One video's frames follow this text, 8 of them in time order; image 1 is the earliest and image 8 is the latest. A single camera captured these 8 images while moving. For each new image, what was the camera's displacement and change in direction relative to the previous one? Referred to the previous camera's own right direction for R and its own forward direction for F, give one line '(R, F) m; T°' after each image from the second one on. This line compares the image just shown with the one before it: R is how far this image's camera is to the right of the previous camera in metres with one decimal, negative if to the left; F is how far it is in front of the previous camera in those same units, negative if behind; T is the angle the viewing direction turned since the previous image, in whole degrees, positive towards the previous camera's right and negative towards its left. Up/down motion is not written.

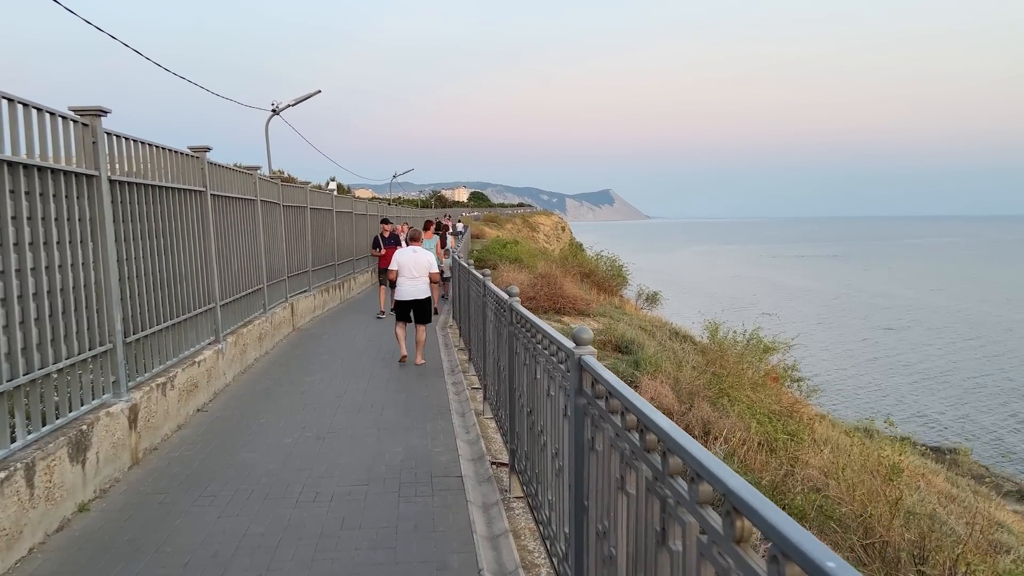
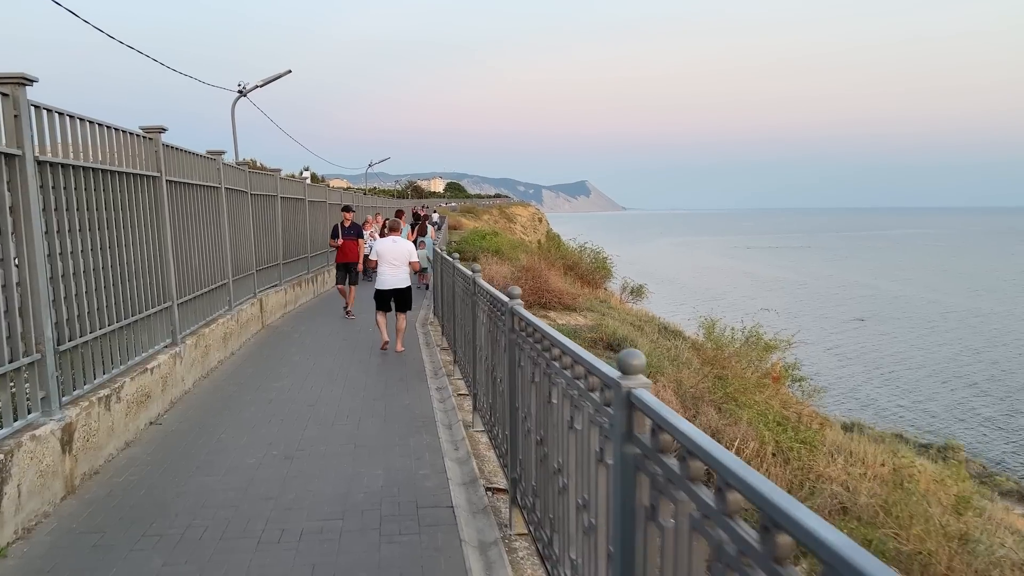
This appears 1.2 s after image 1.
(-0.1, +0.7) m; +2°
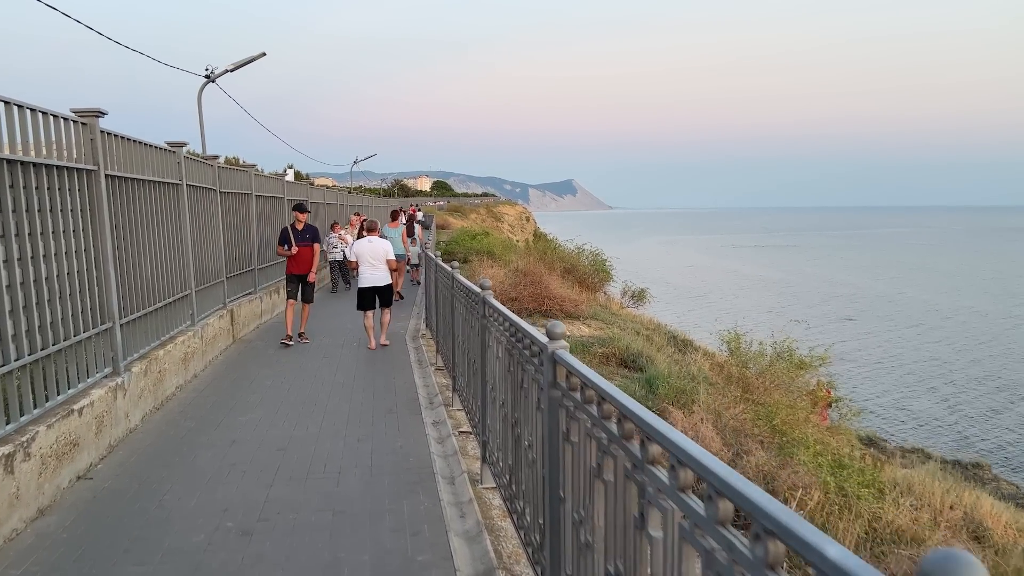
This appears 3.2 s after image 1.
(-0.2, +1.2) m; +1°
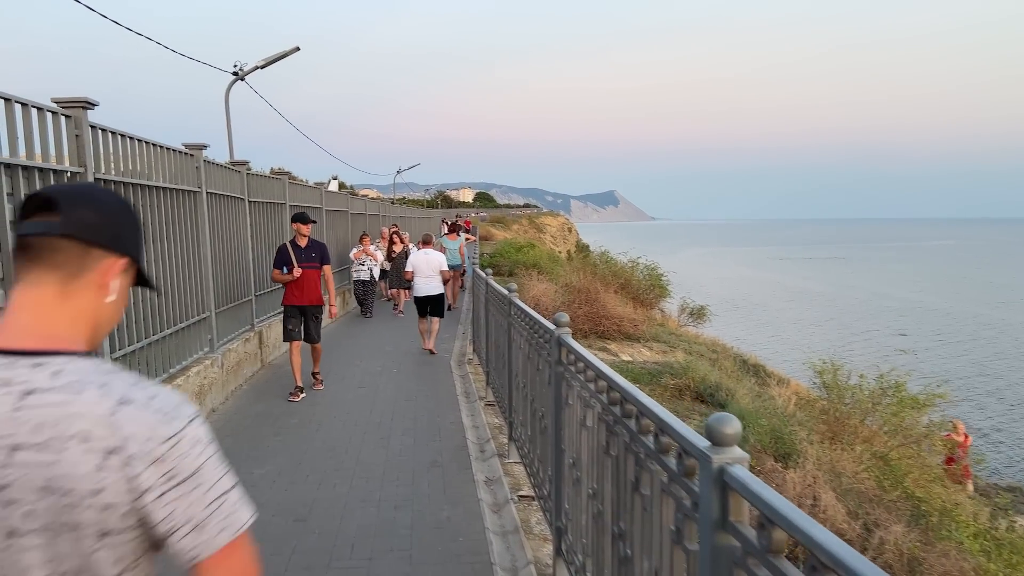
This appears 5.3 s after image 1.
(-0.2, +1.2) m; -3°
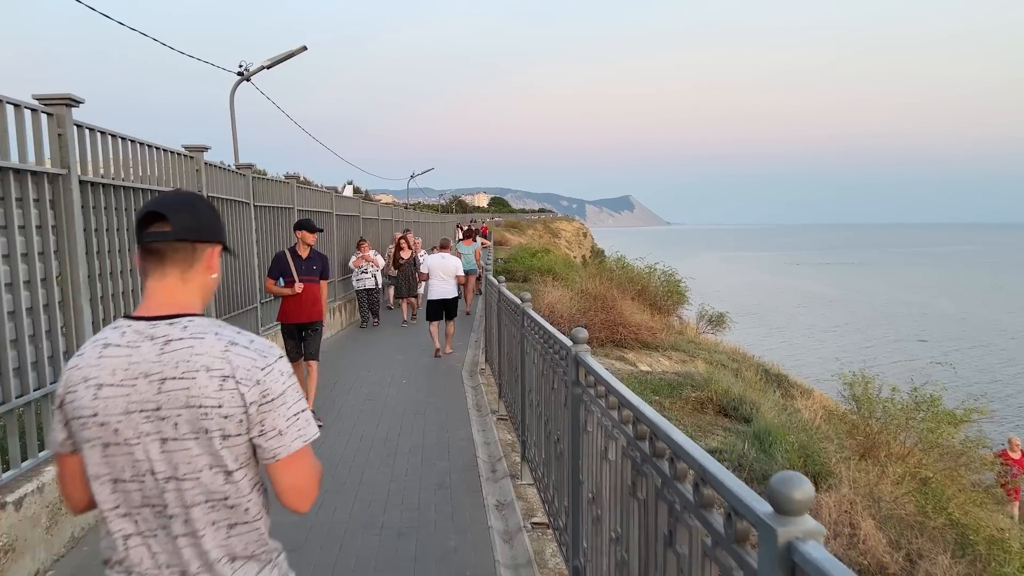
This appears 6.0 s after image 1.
(0.0, +0.4) m; -1°
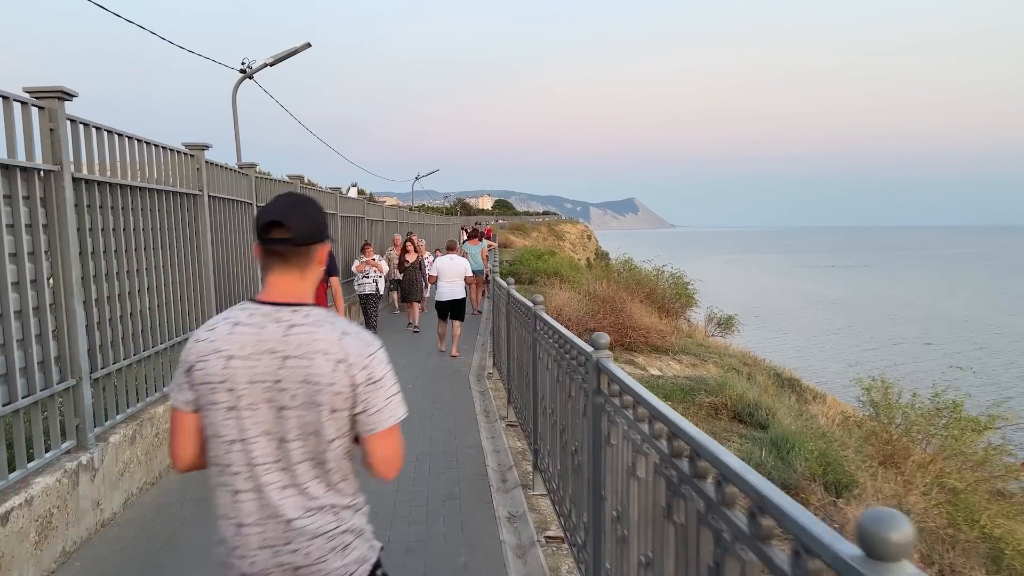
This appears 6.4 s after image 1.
(-0.1, +0.2) m; 0°
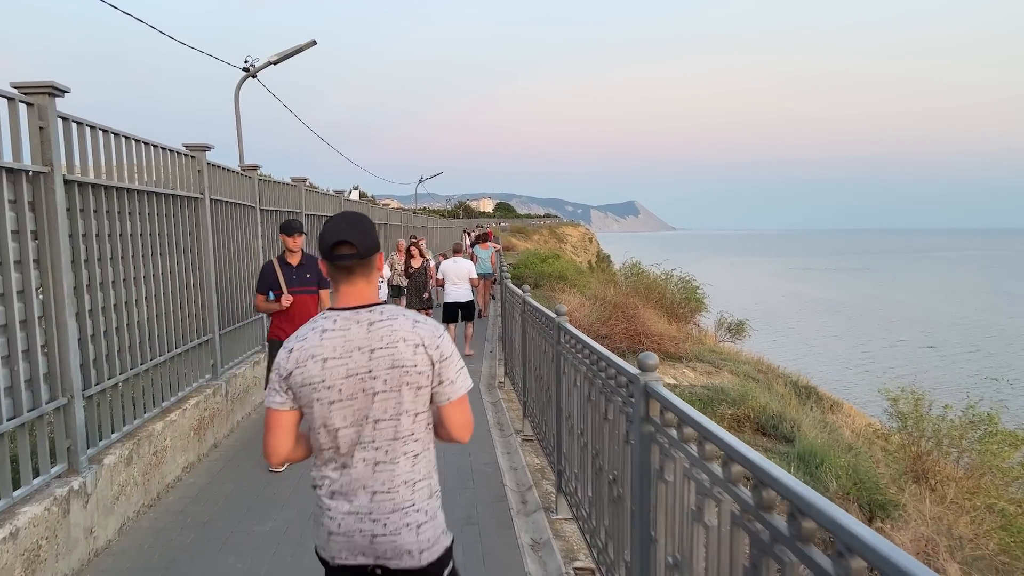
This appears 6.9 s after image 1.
(-0.1, +0.3) m; 0°
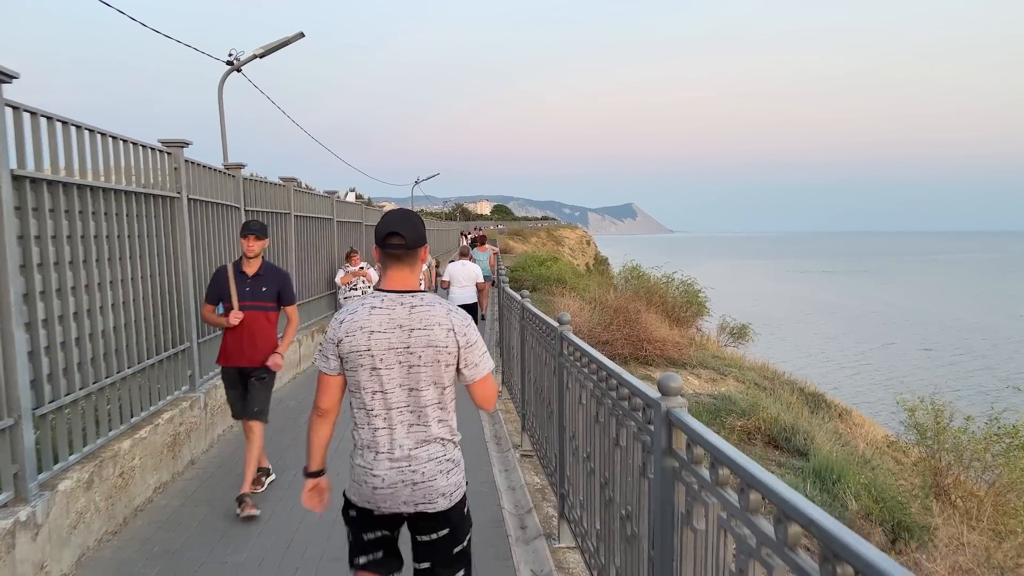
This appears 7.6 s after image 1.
(0.0, +0.4) m; 0°
